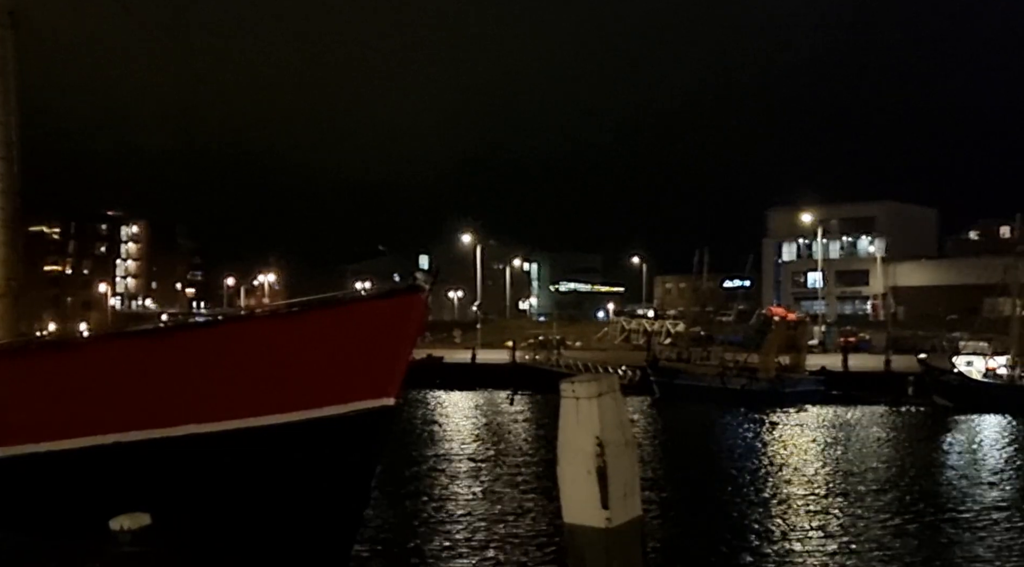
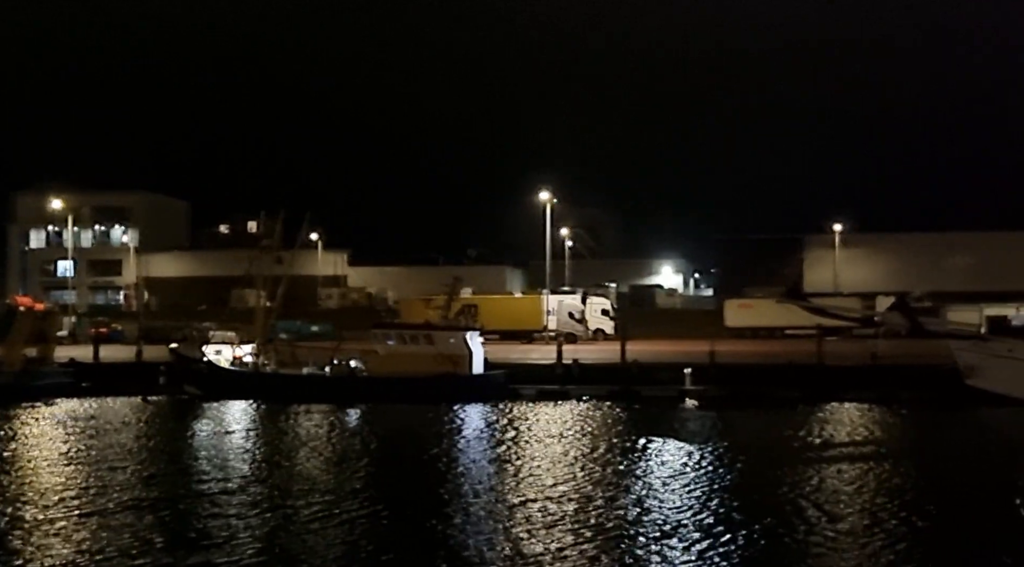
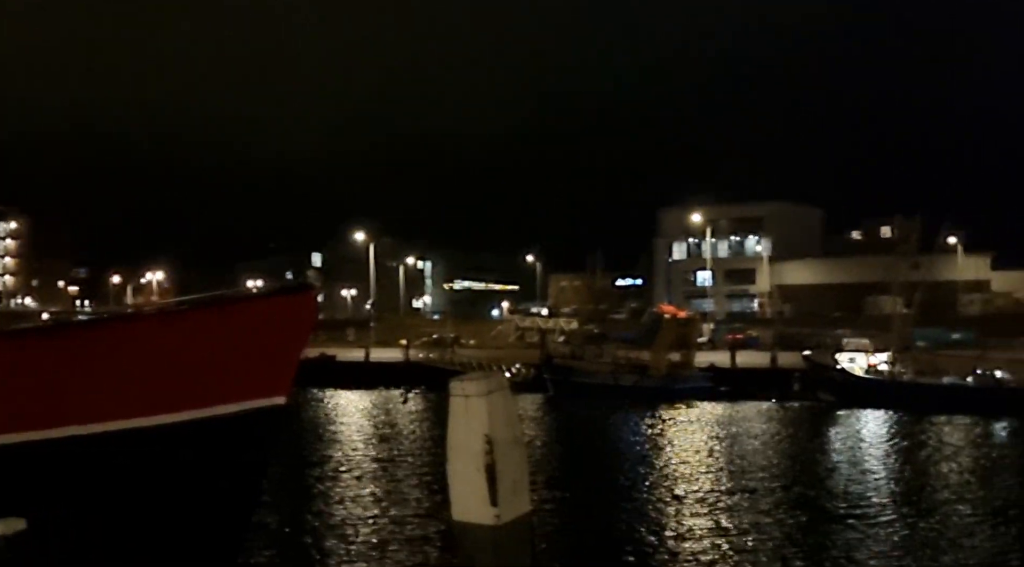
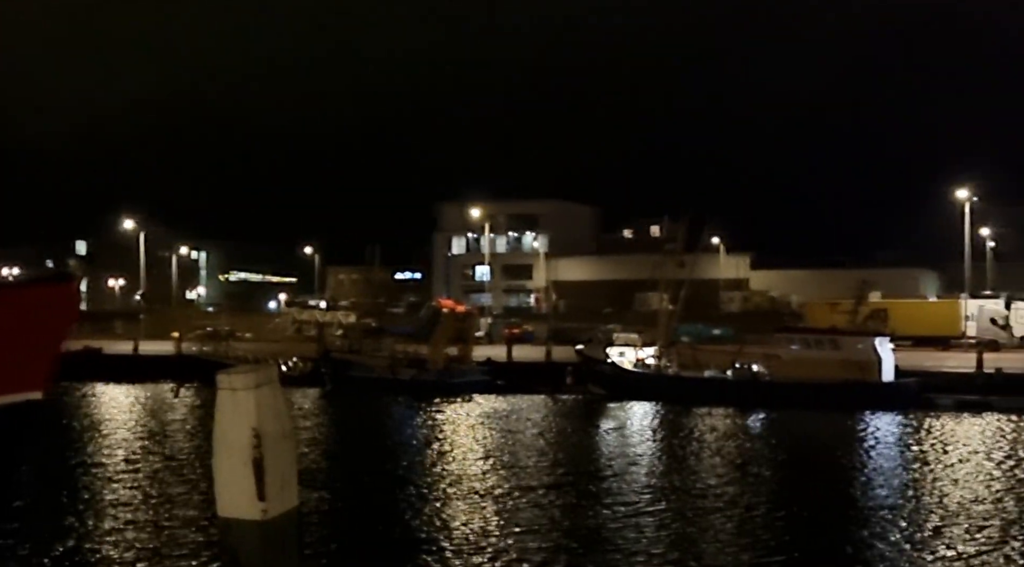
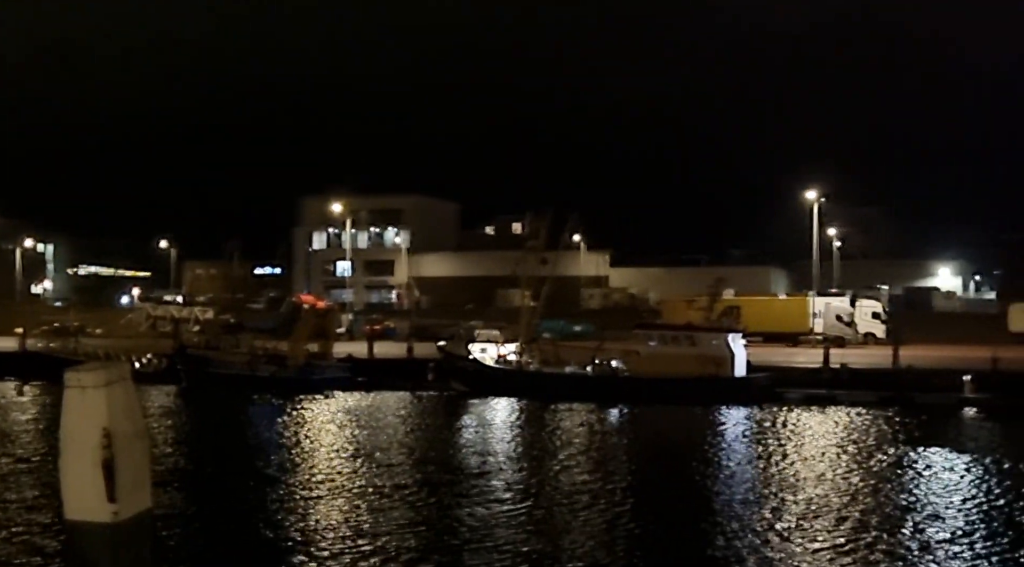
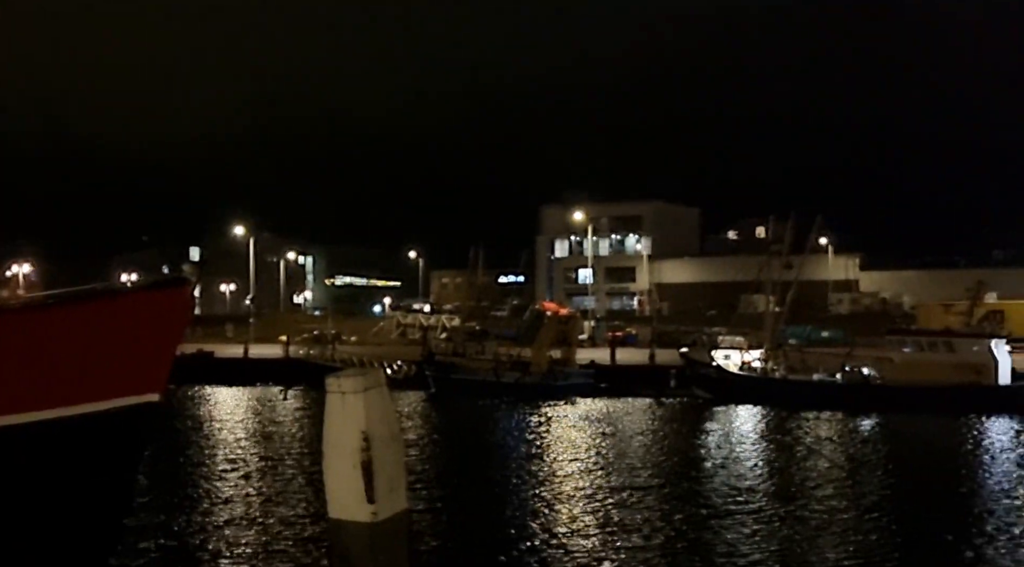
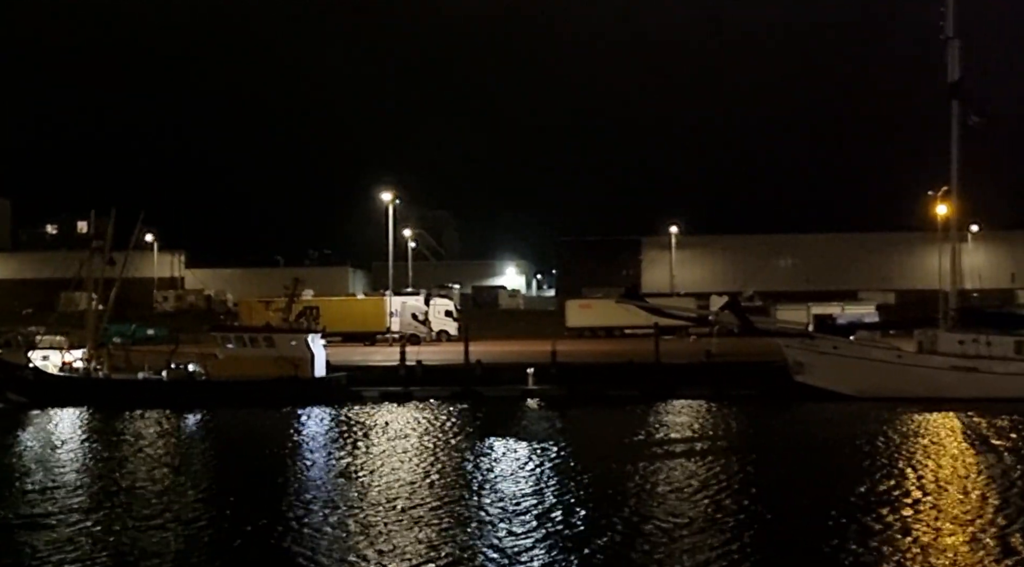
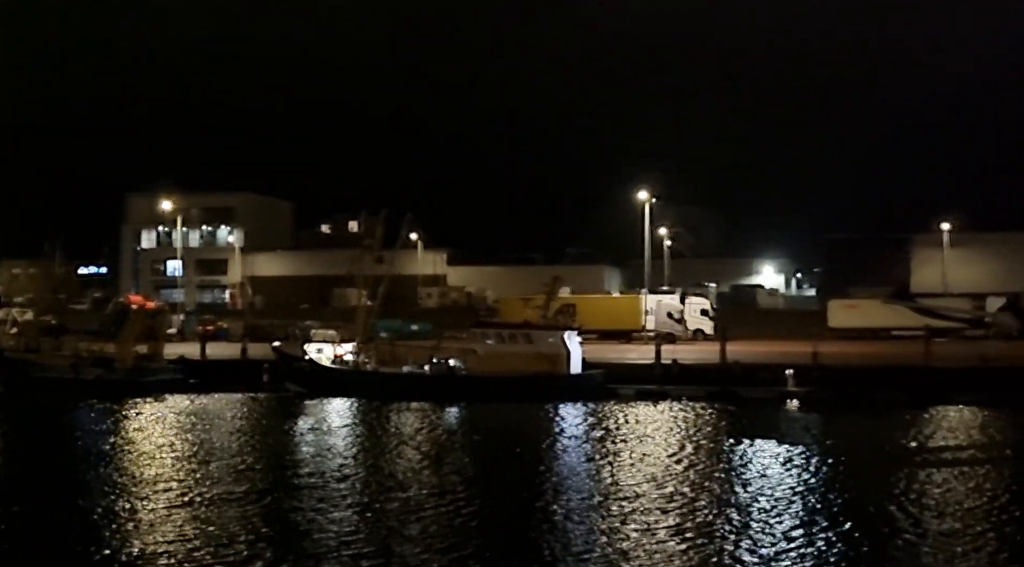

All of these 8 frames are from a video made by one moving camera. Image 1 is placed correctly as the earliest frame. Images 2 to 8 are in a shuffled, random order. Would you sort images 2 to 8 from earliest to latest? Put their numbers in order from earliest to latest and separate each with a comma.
3, 6, 4, 5, 8, 2, 7
